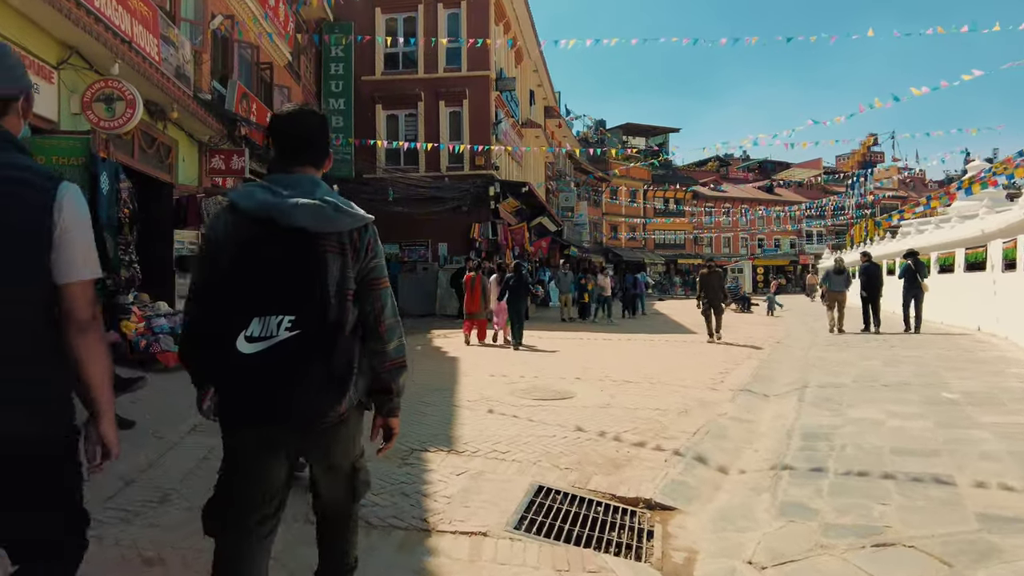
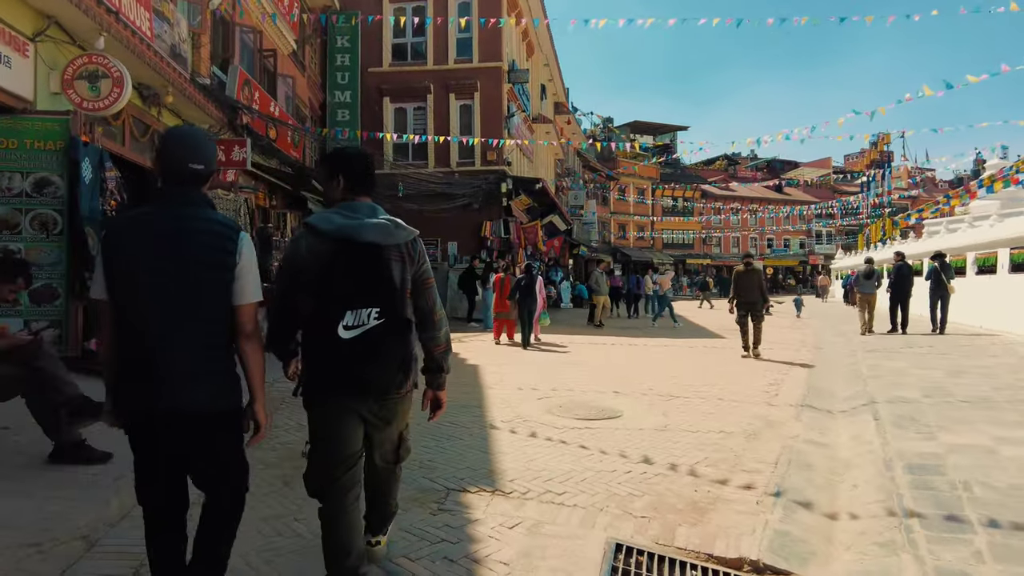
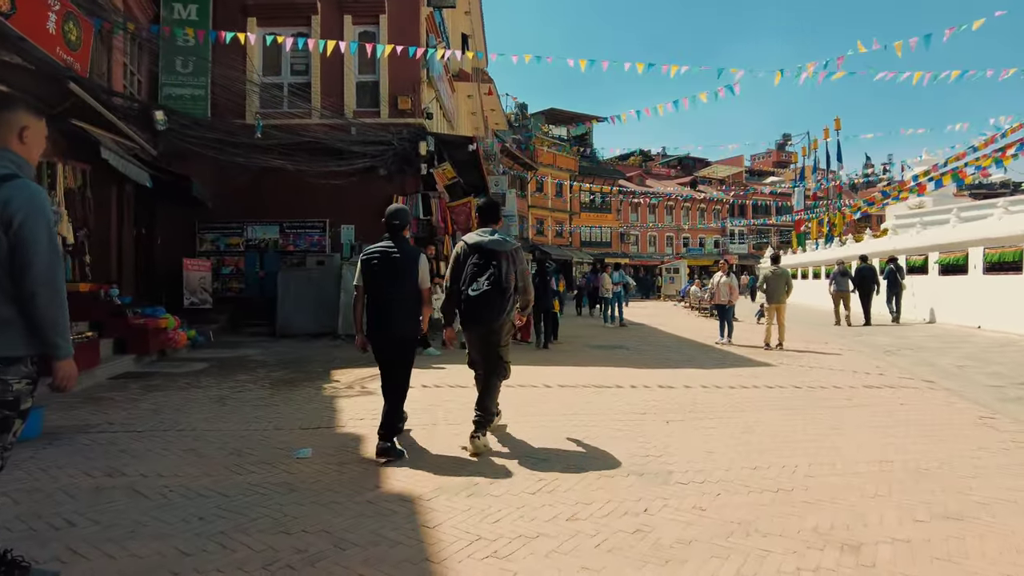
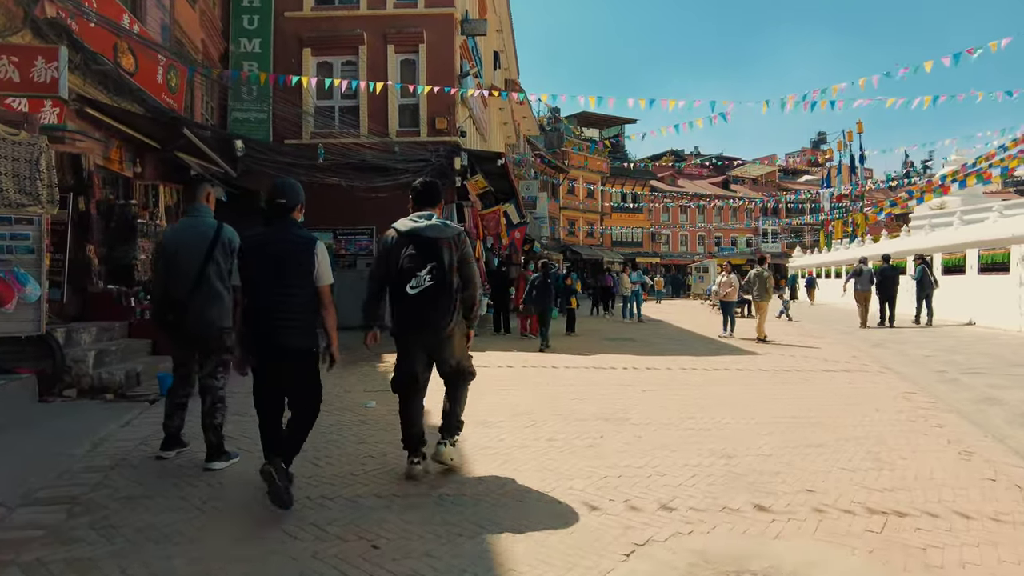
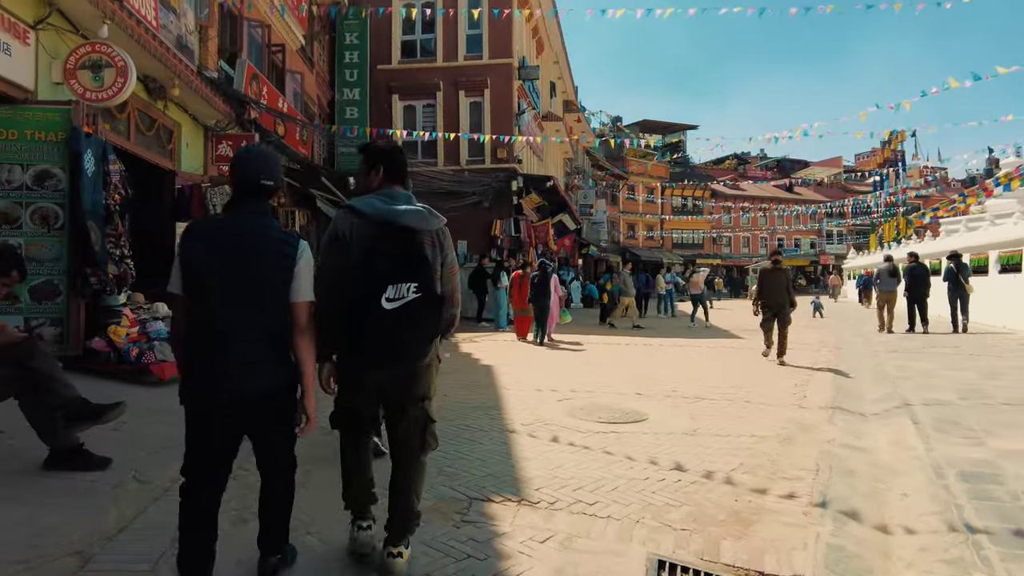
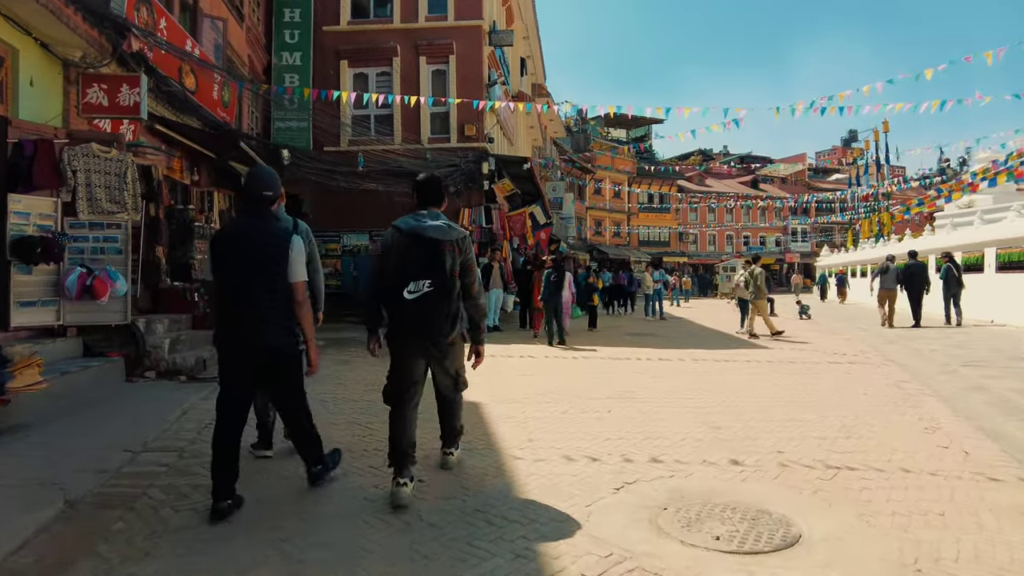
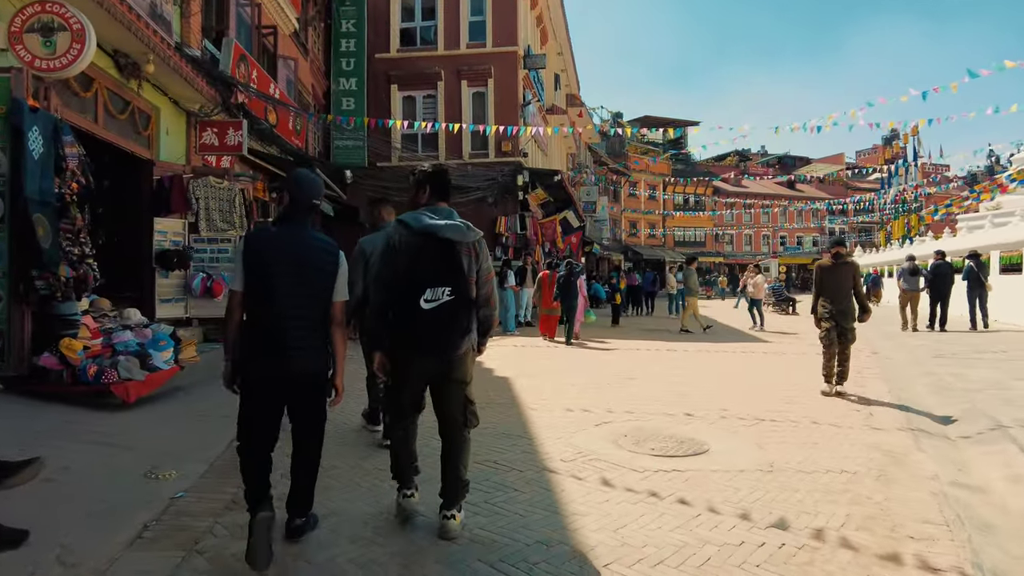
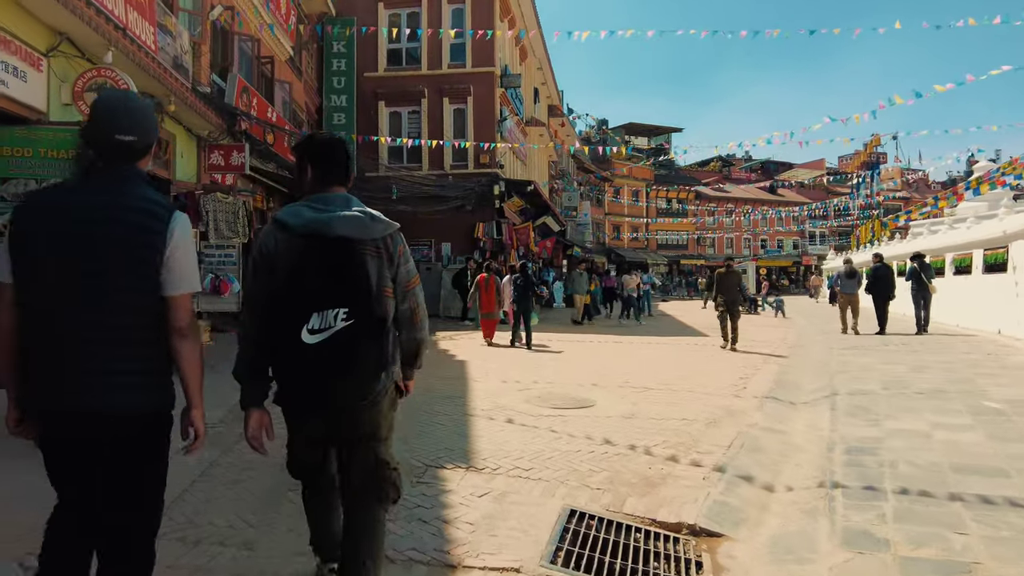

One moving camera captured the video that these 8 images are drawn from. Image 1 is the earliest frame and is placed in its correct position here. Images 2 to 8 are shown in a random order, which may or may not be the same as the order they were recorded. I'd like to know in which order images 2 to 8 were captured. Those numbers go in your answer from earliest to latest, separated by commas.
8, 2, 5, 7, 6, 4, 3
